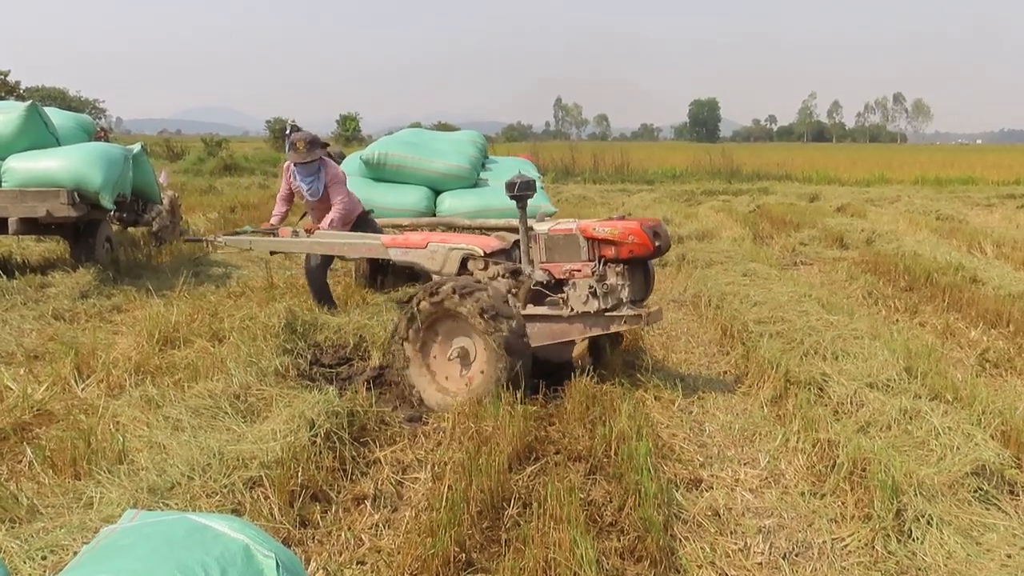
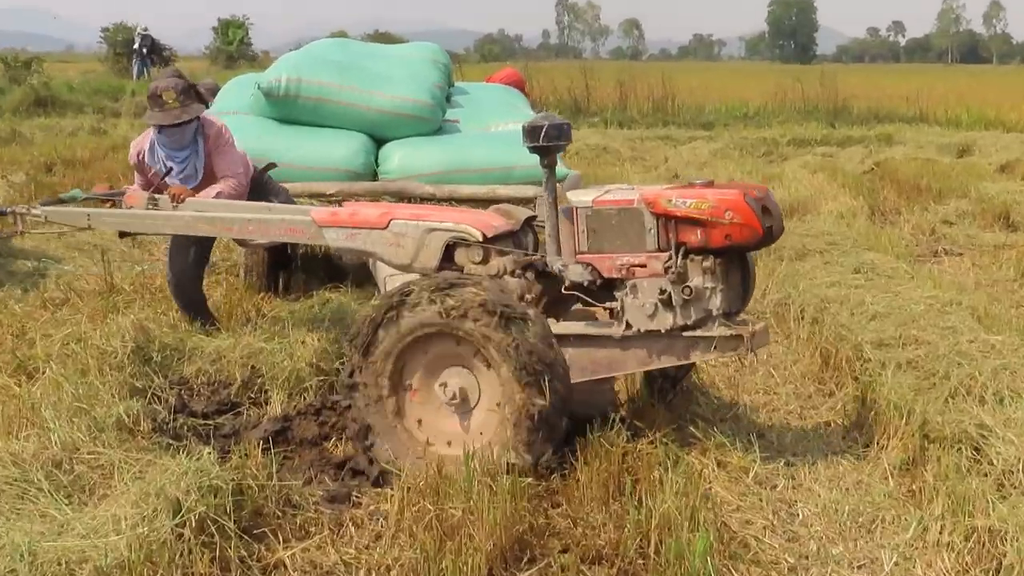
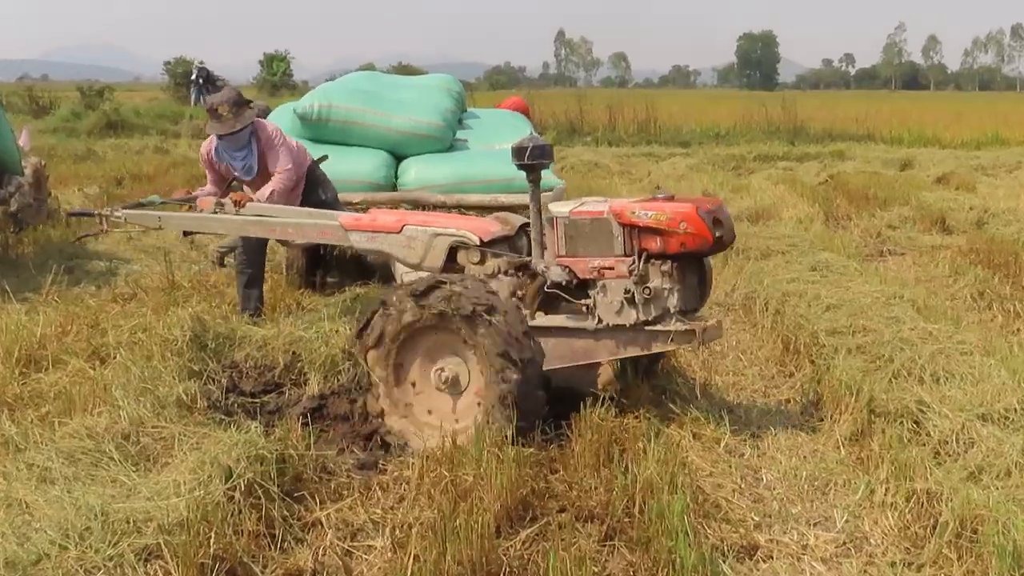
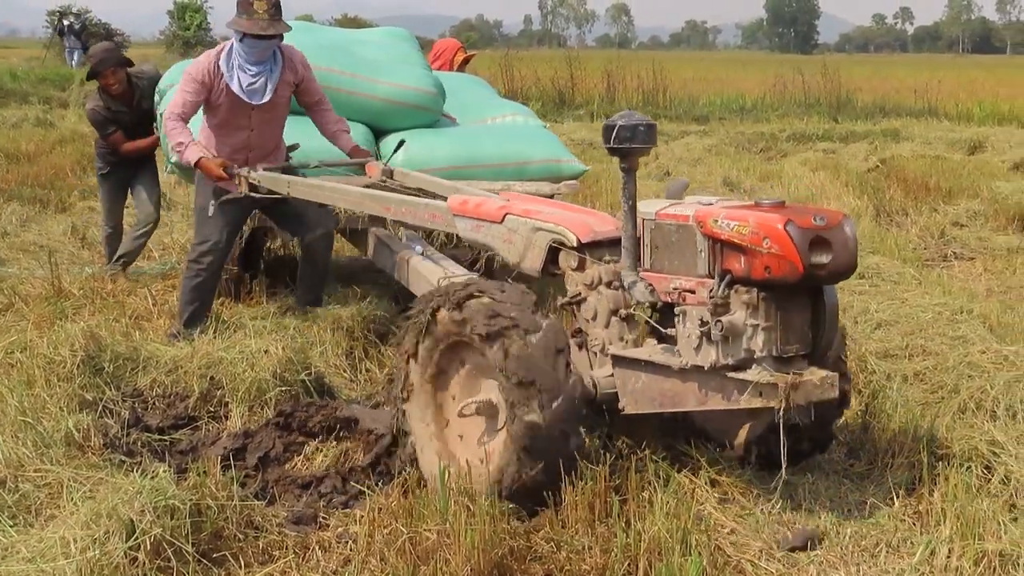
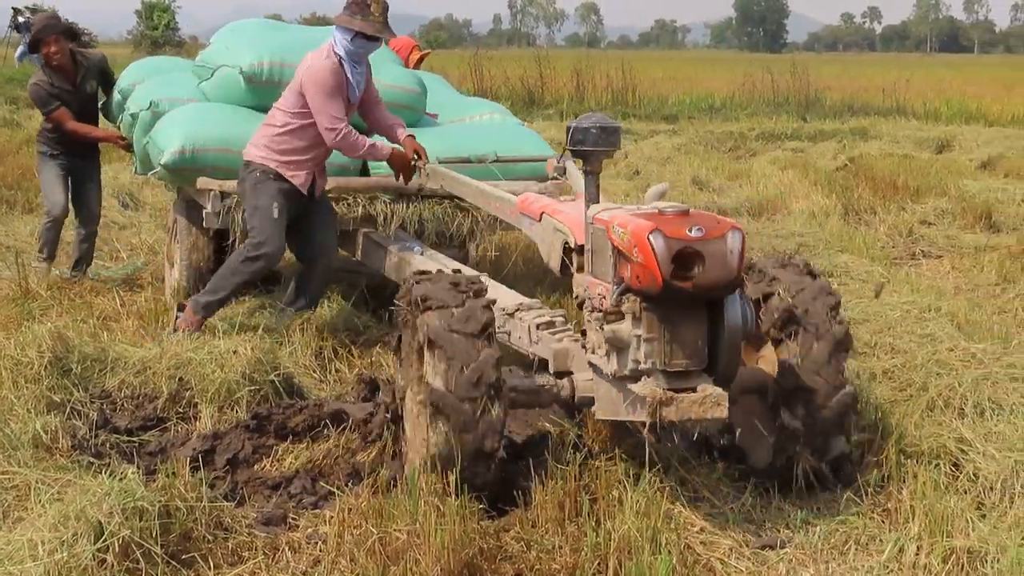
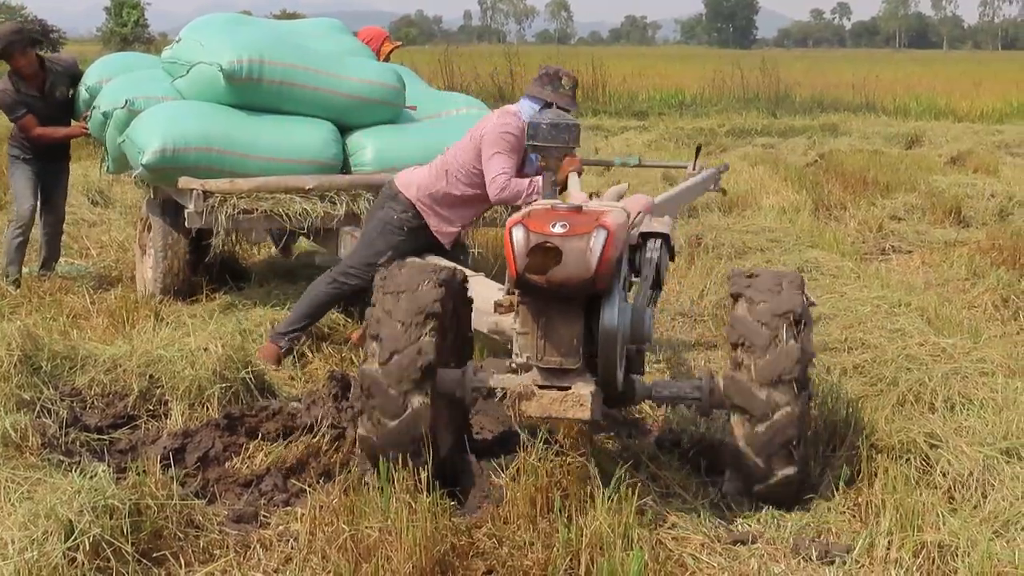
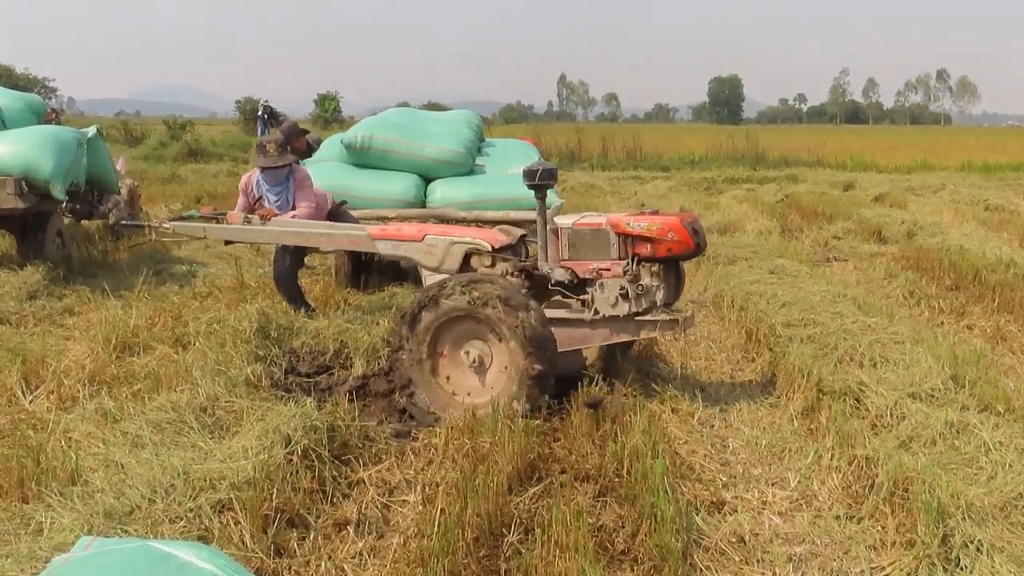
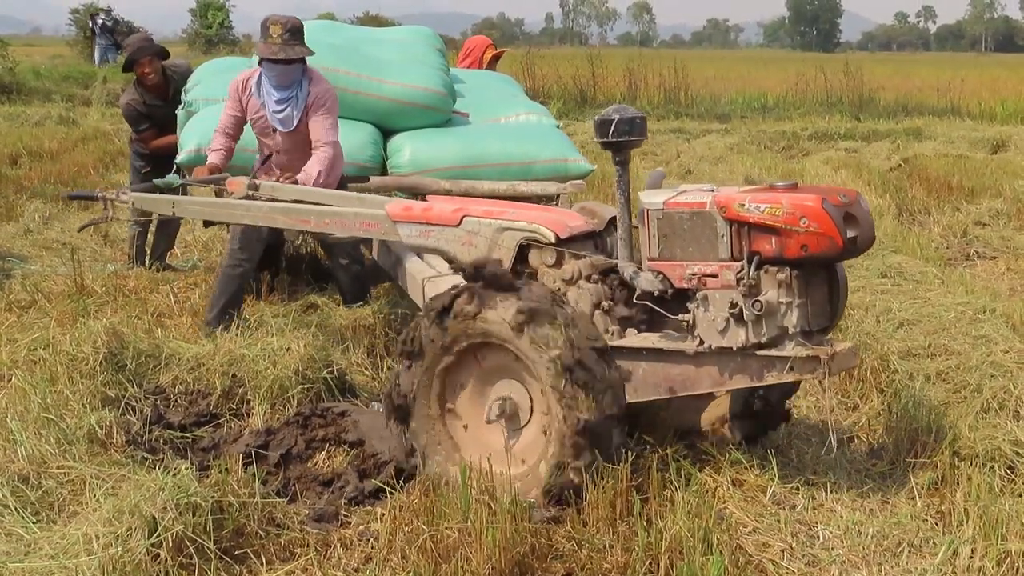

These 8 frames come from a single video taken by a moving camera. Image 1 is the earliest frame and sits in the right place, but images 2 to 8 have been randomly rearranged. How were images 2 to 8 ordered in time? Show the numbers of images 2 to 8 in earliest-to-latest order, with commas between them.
7, 3, 2, 8, 4, 5, 6
